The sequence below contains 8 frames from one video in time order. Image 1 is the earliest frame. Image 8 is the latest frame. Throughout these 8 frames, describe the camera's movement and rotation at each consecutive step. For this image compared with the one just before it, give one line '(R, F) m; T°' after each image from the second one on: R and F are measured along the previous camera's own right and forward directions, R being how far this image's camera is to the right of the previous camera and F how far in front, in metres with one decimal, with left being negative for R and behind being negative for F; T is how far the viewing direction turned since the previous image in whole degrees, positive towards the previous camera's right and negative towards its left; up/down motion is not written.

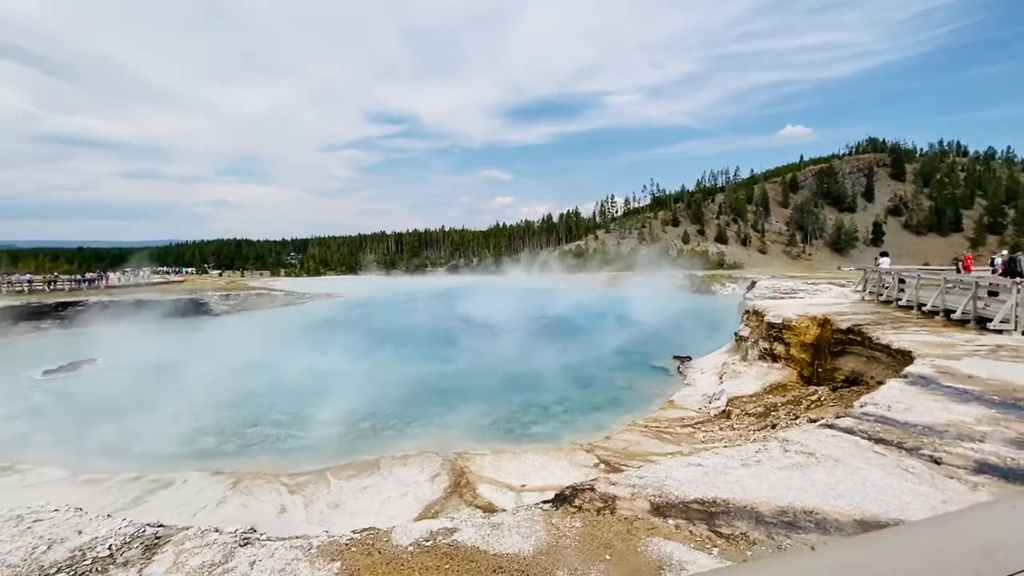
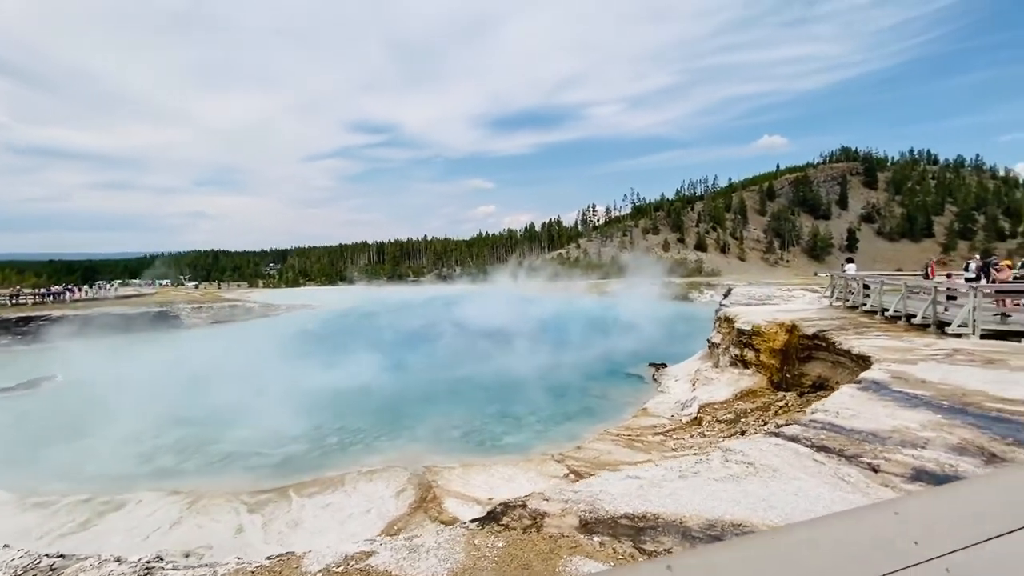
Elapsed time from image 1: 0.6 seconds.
(+0.5, +0.1) m; +2°
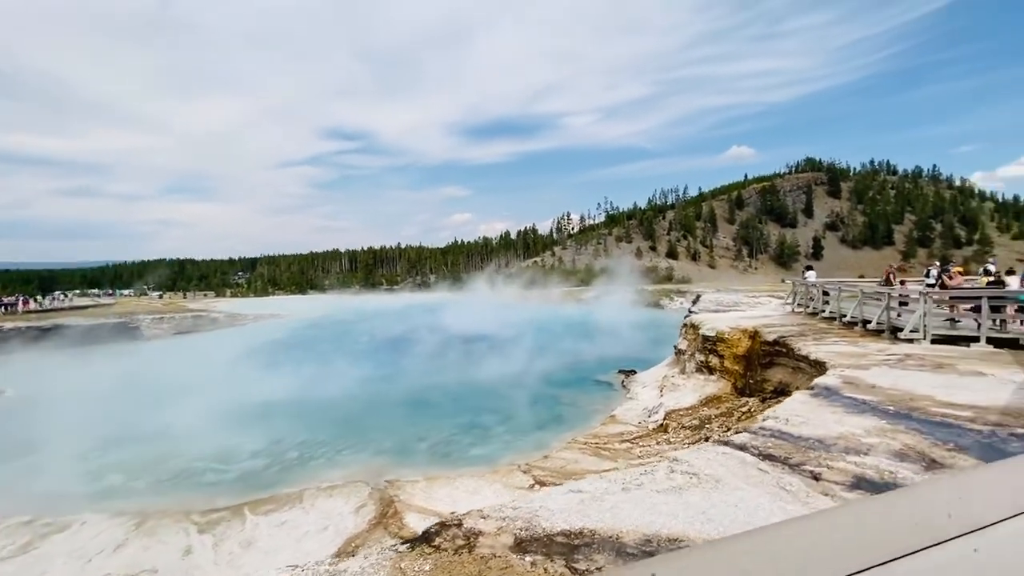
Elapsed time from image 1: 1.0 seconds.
(+0.3, +0.1) m; +3°
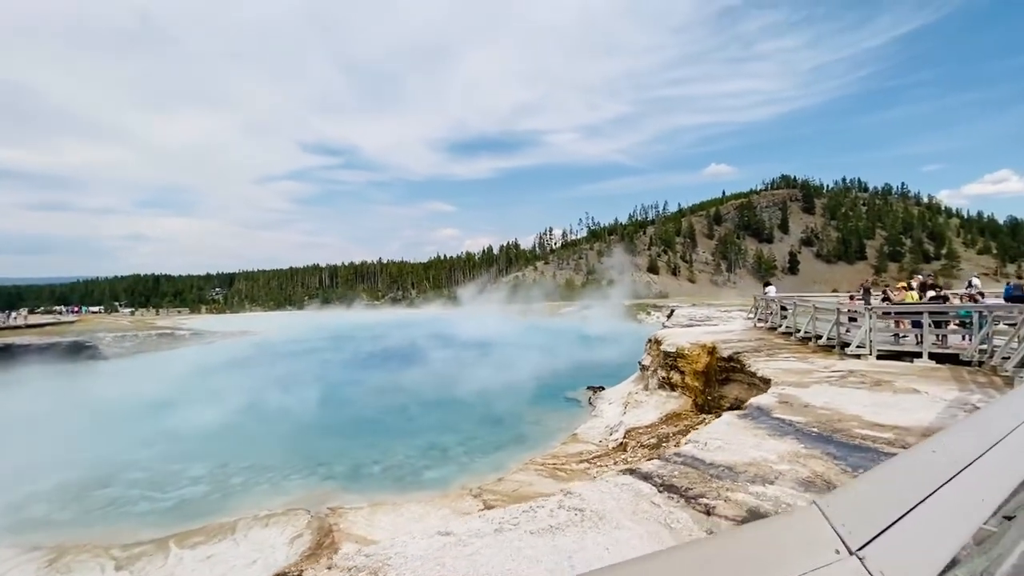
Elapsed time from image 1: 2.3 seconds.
(+0.9, +0.3) m; +2°
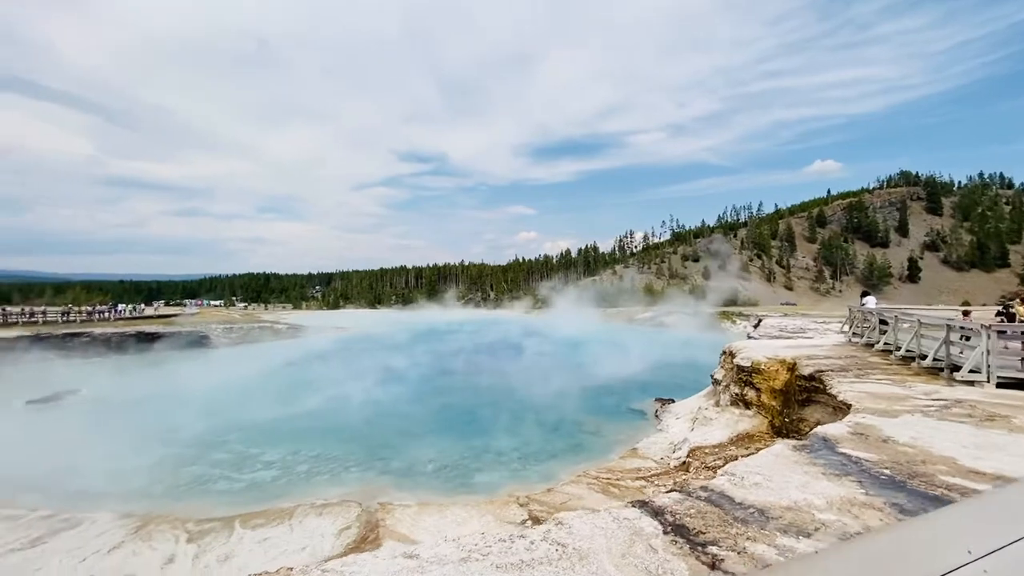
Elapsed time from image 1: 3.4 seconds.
(+0.7, +0.4) m; -10°
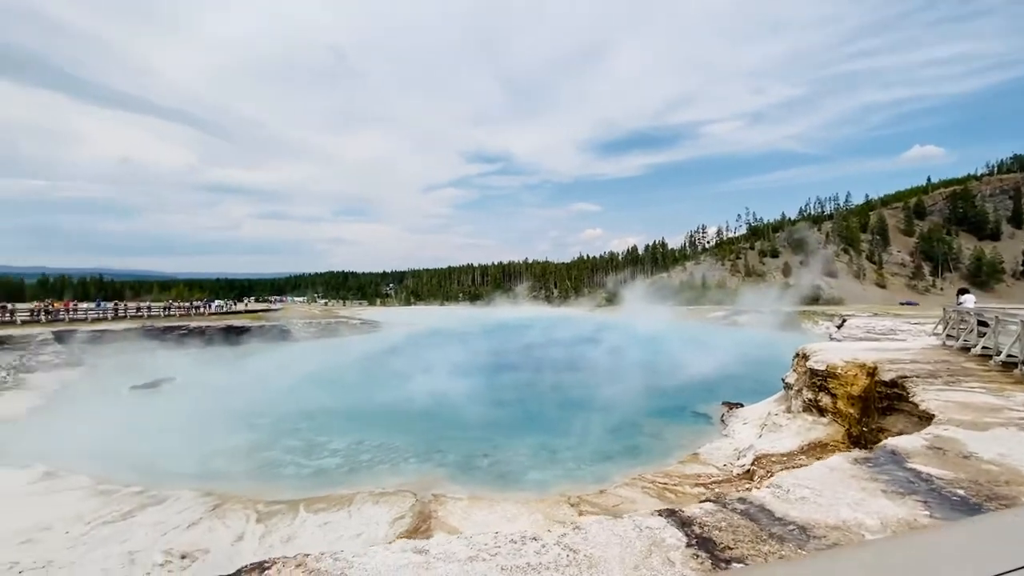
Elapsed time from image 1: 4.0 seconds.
(+0.4, +0.1) m; -8°
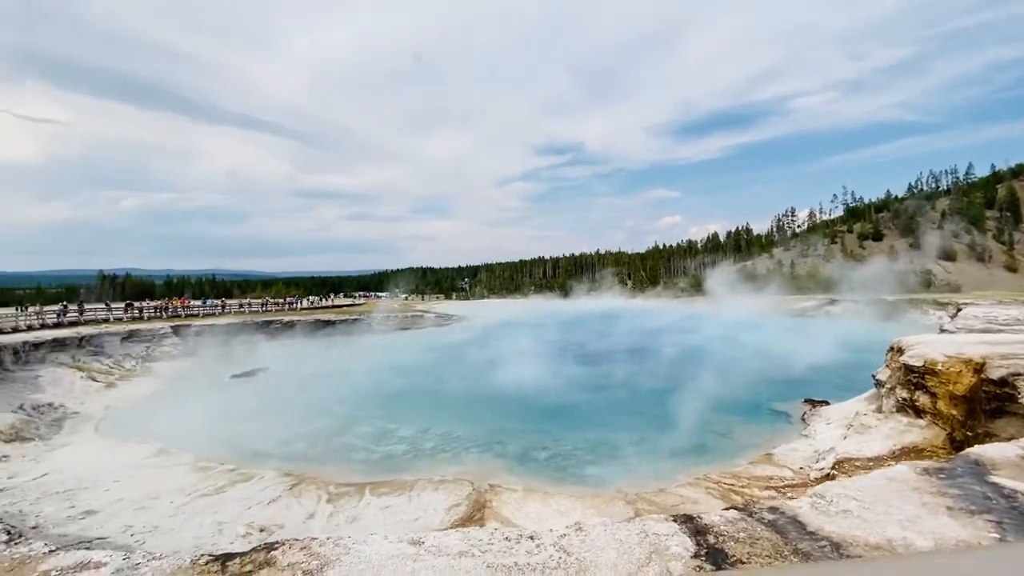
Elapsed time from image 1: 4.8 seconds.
(+0.6, +0.1) m; -9°
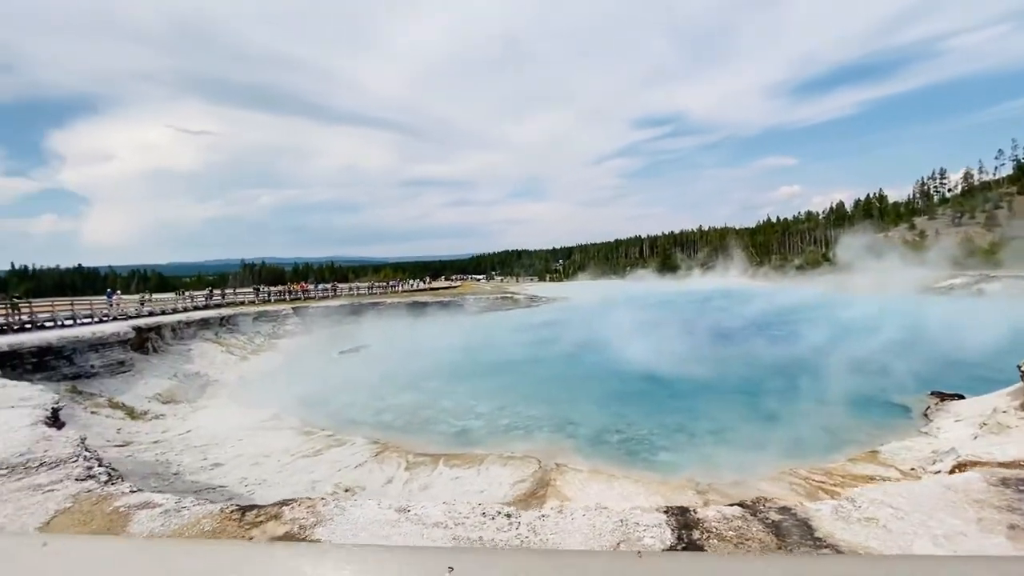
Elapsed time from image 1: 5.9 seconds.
(+0.9, +0.1) m; -12°
